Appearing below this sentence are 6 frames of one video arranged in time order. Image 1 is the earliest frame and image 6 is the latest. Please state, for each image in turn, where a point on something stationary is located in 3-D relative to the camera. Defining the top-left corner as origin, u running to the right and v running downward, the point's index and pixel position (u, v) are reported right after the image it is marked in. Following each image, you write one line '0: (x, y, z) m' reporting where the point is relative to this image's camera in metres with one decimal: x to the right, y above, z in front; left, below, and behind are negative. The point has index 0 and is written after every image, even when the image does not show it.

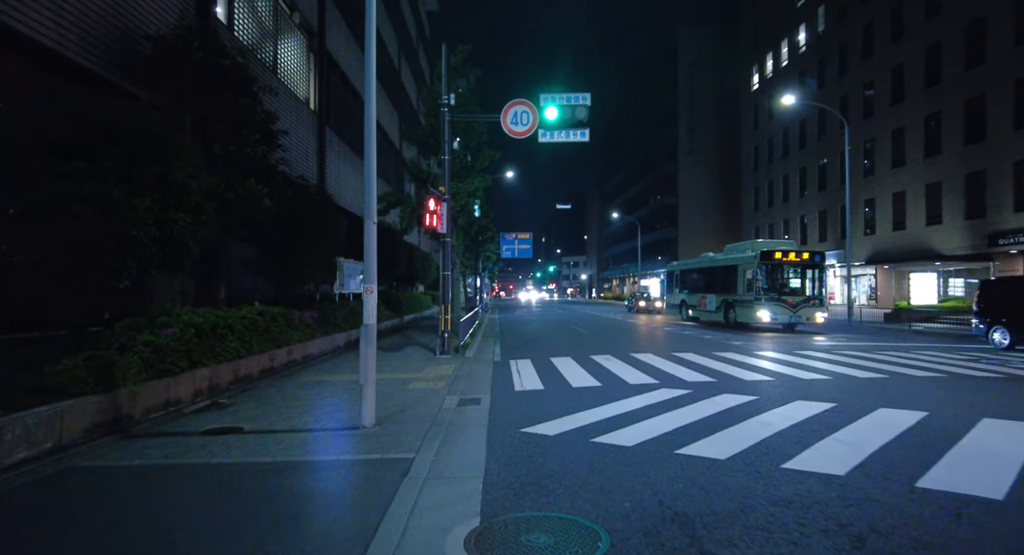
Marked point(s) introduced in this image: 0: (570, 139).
0: (+1.4, +3.4, +12.9) m
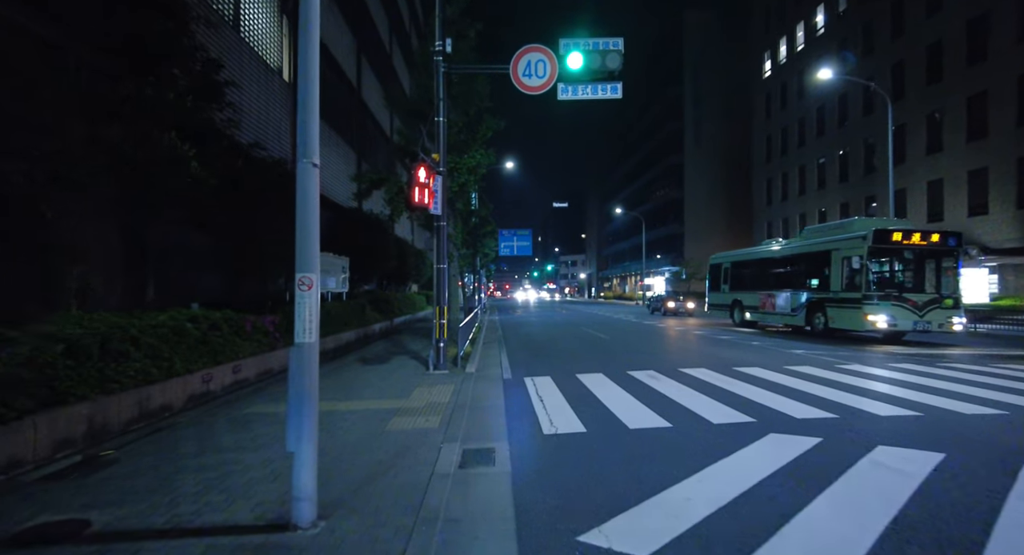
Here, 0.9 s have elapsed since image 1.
0: (+1.7, +3.5, +10.2) m
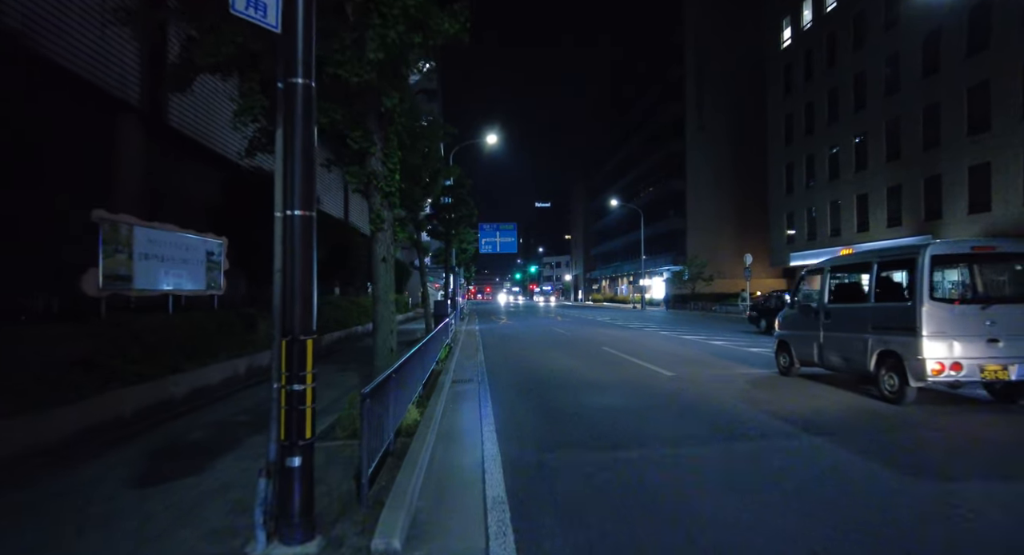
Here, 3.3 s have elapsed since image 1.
0: (+1.7, +3.7, +3.1) m
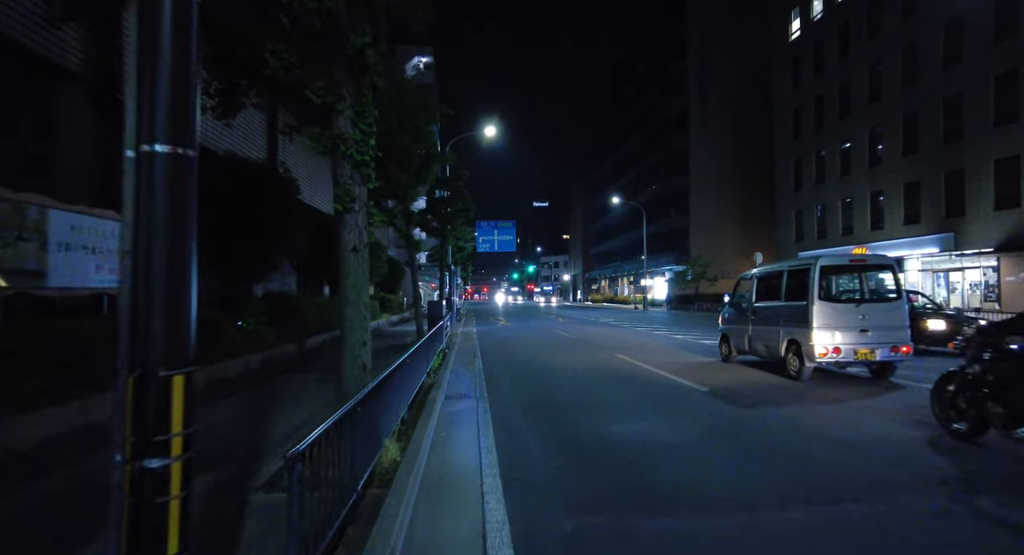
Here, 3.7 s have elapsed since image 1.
0: (+1.8, +3.8, +1.6) m
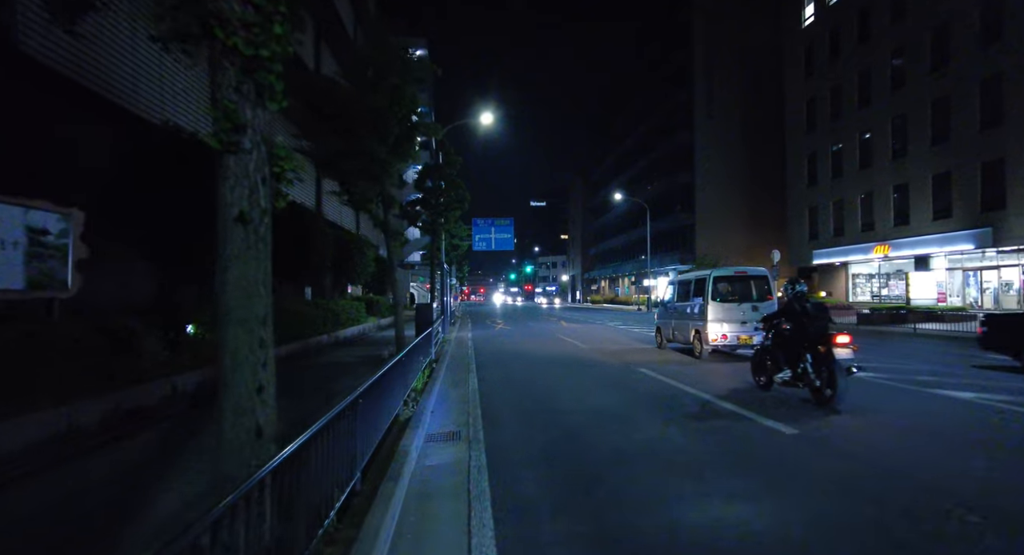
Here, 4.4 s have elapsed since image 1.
0: (+1.9, +3.8, -0.7) m
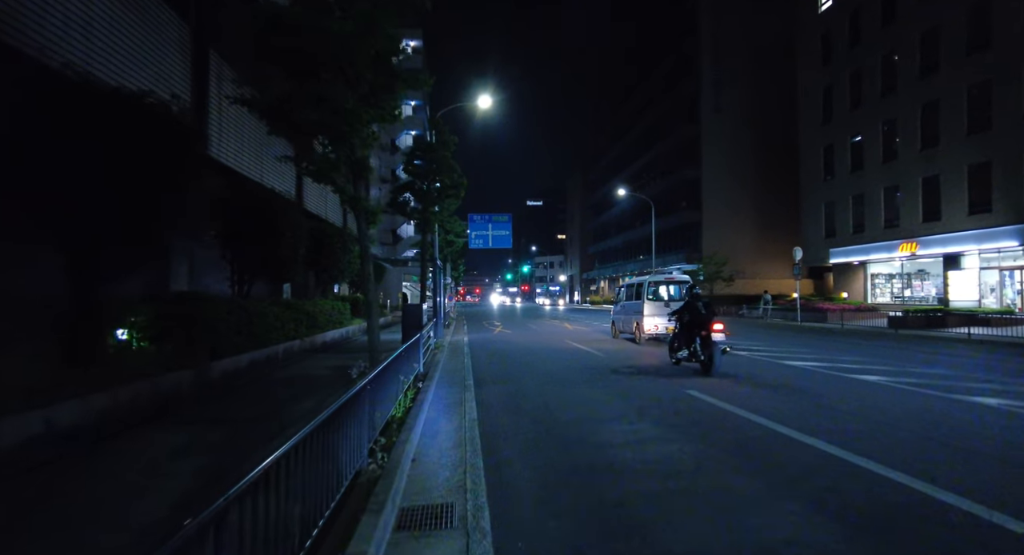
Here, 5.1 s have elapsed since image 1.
0: (+2.2, +3.9, -3.0) m
